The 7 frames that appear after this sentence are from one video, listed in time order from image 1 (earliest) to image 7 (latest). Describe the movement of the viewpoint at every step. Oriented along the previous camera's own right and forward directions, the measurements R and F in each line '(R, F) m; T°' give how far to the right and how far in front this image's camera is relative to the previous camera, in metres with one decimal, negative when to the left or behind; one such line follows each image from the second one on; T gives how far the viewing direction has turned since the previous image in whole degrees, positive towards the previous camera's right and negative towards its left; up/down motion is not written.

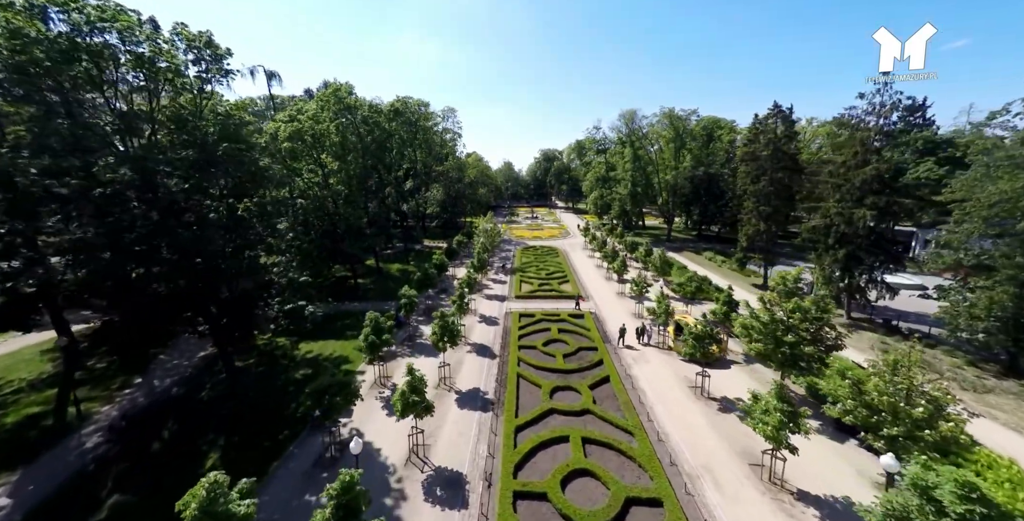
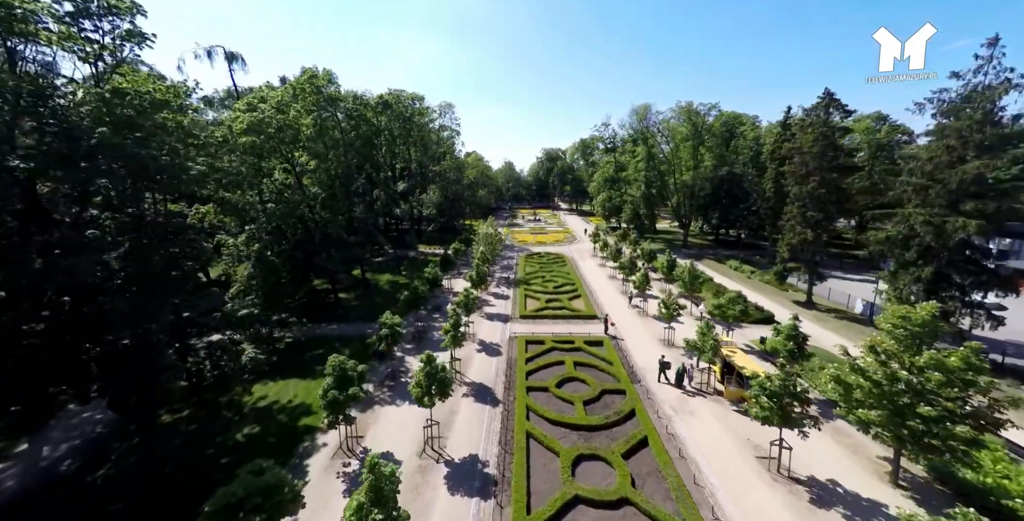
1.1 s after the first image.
(-0.3, +4.7) m; 0°
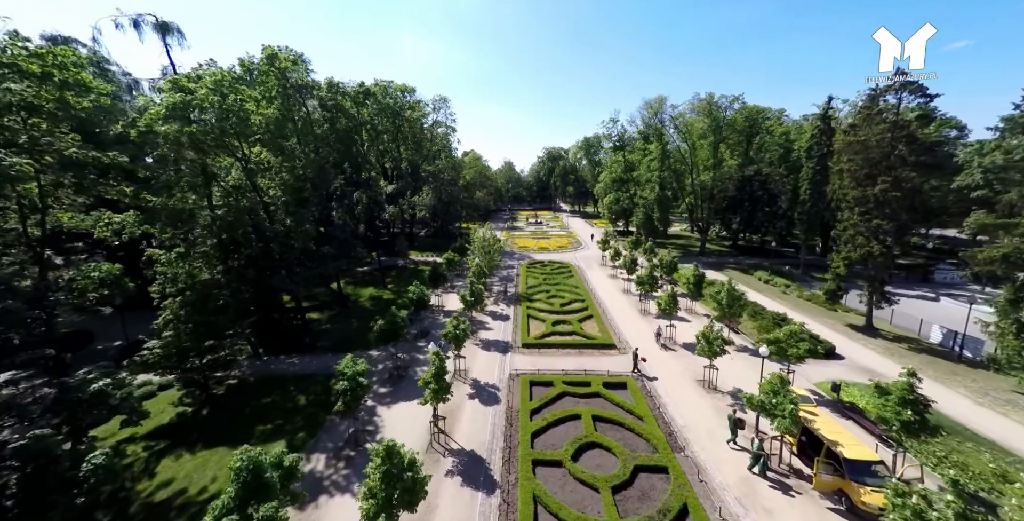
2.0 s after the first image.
(0.0, +5.0) m; 0°
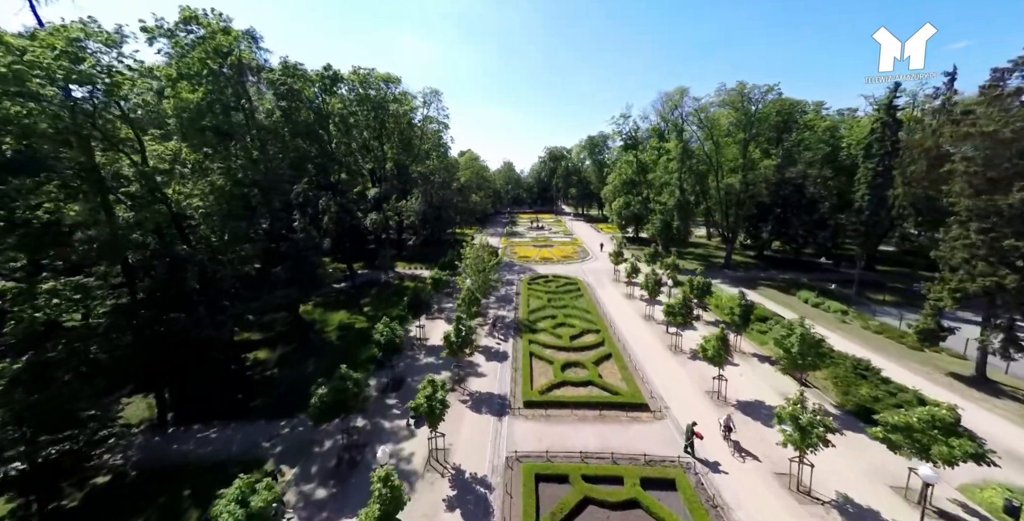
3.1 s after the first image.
(+0.1, +6.1) m; 0°
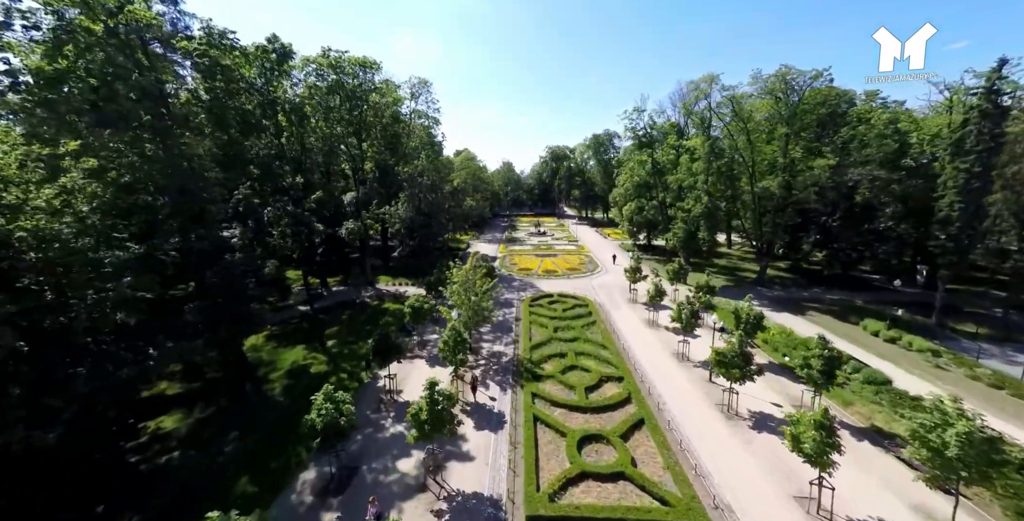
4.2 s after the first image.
(+0.1, +6.4) m; 0°
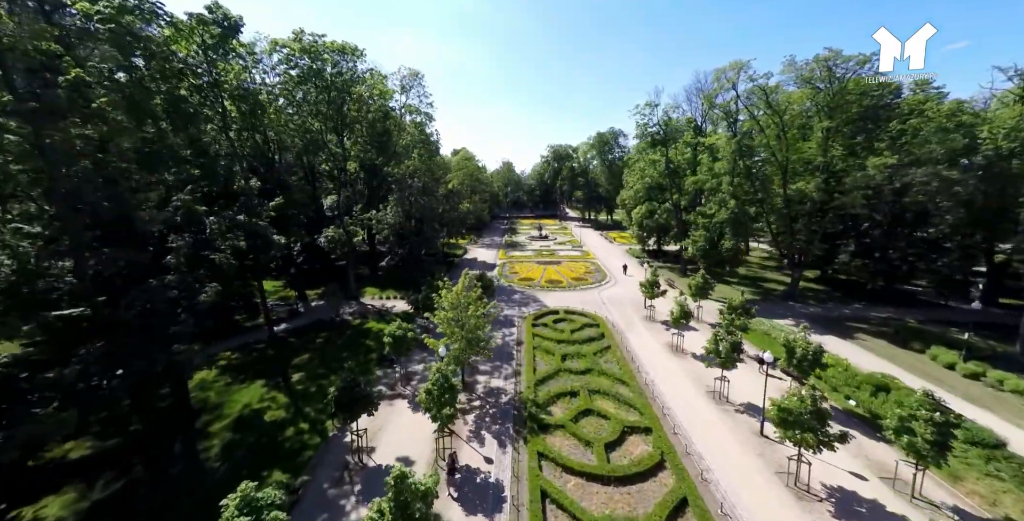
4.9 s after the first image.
(0.0, +4.4) m; 0°
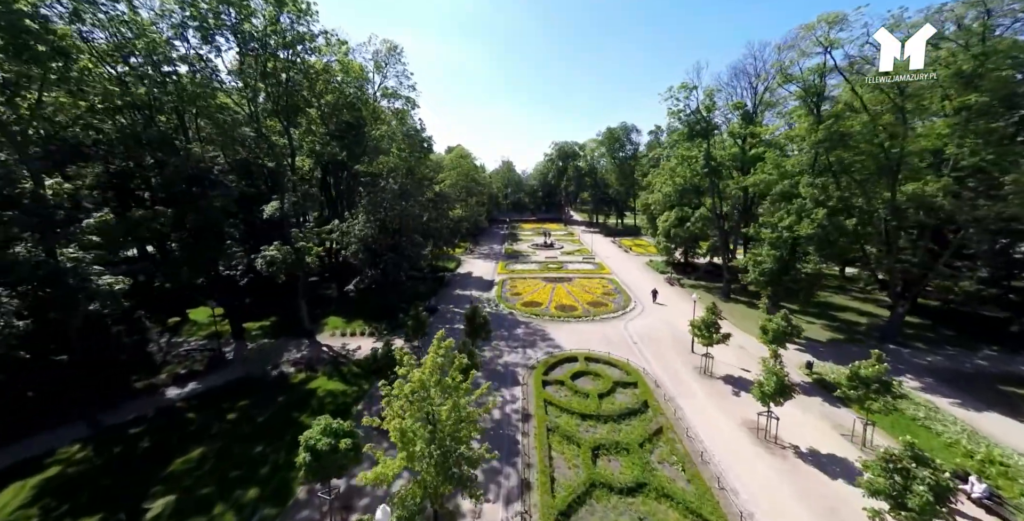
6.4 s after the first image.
(-0.2, +9.2) m; 0°
